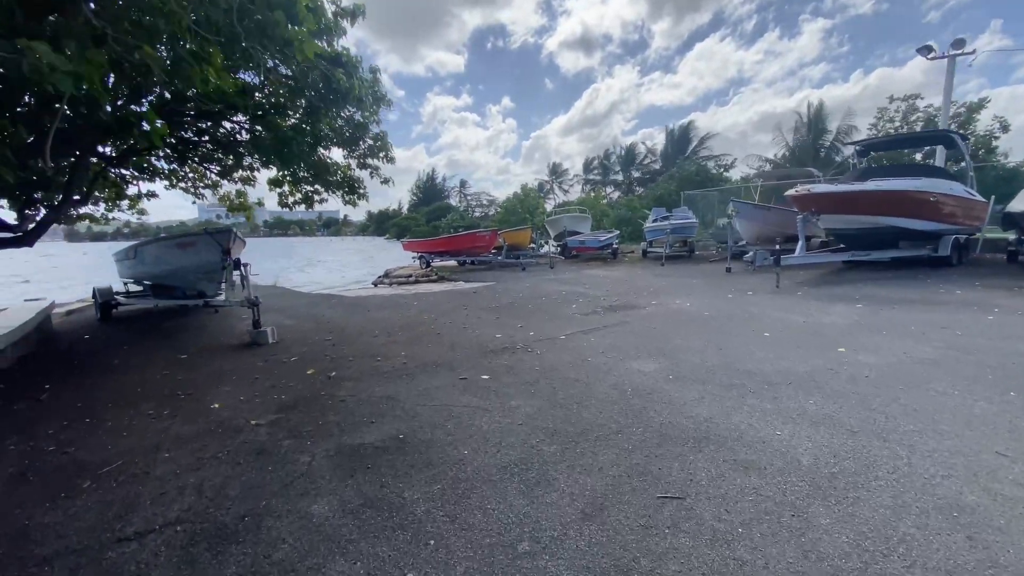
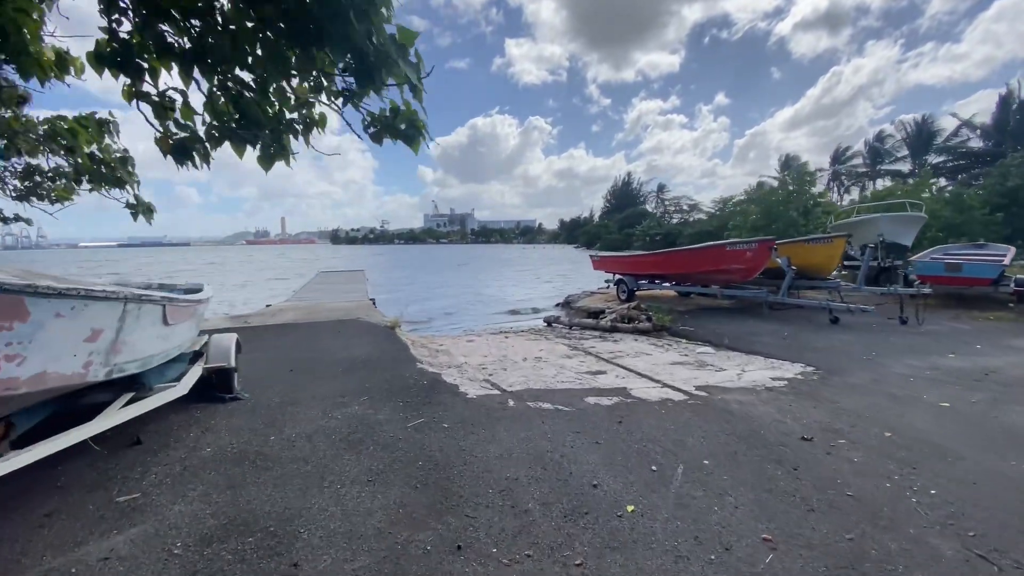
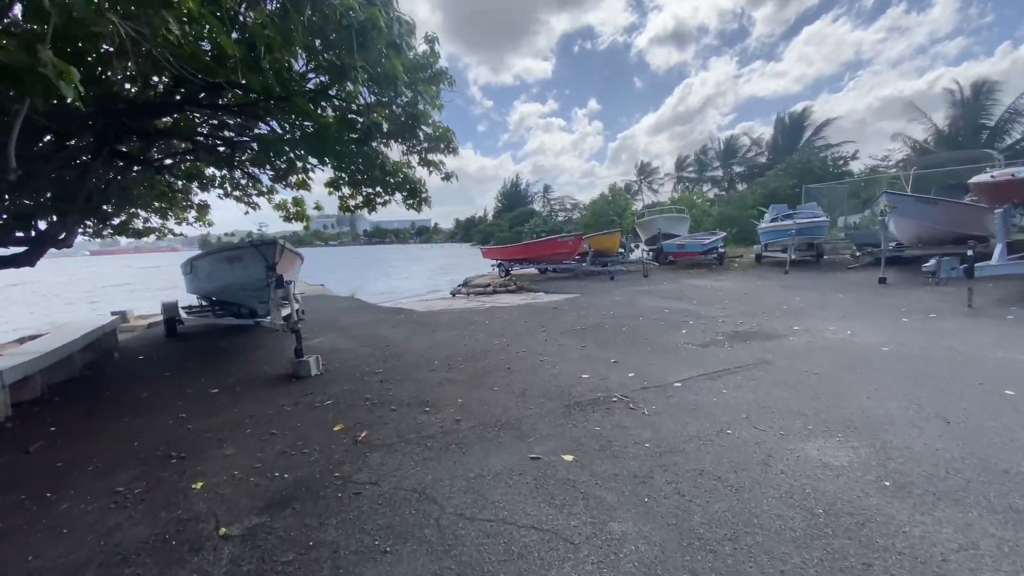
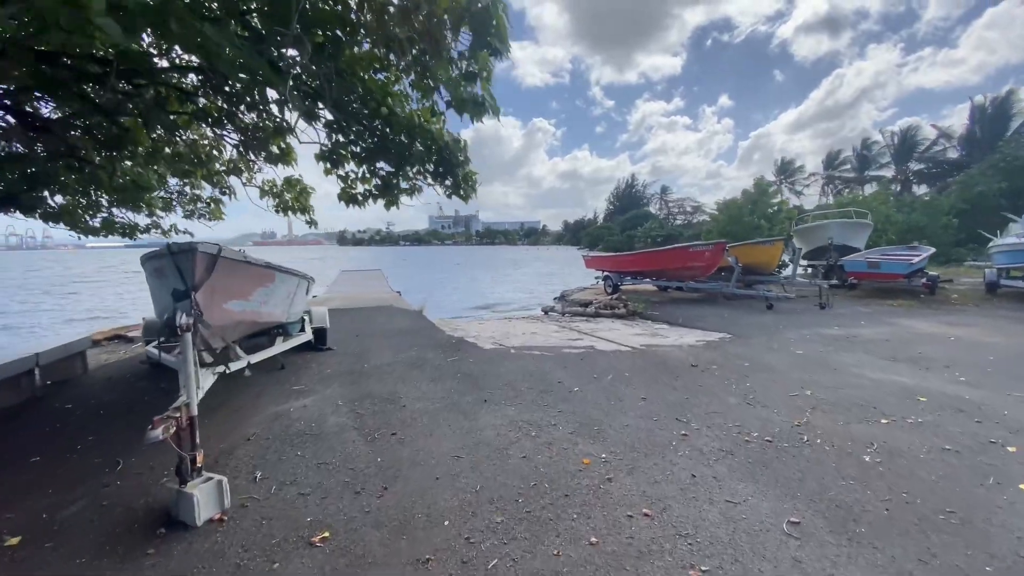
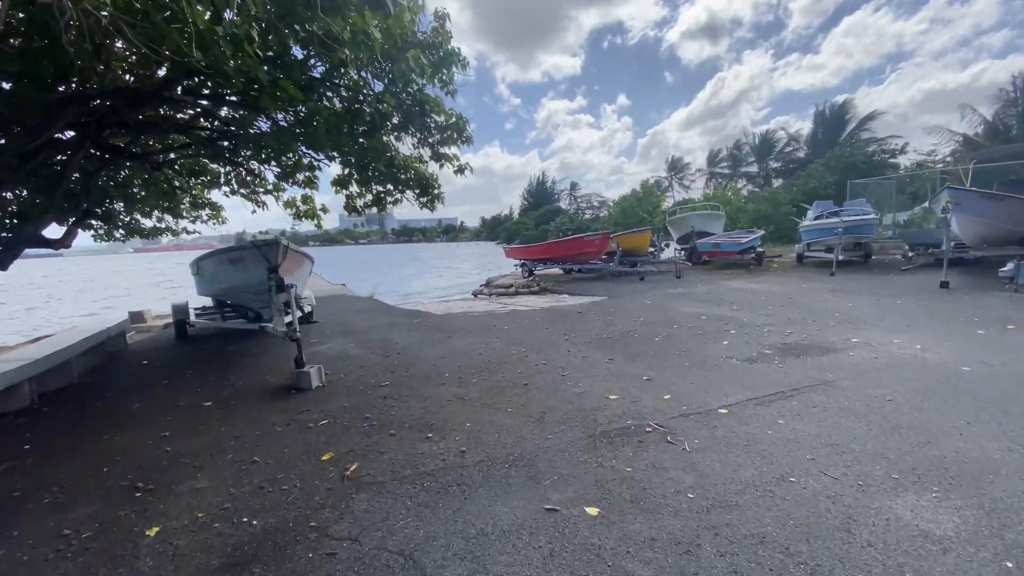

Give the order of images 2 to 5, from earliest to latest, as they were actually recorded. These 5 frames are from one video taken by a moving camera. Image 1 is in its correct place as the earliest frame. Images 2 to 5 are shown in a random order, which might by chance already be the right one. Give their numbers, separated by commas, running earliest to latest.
3, 5, 4, 2
